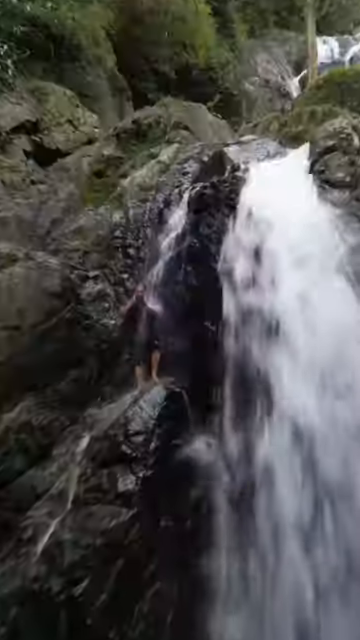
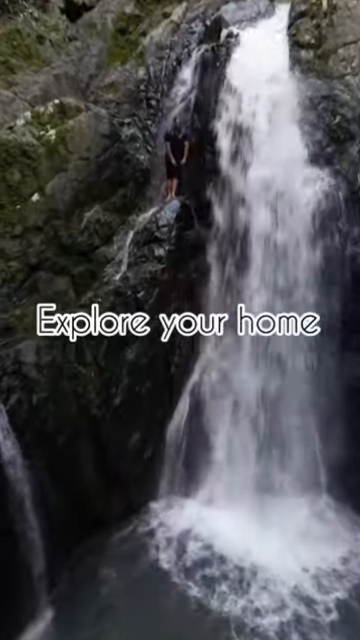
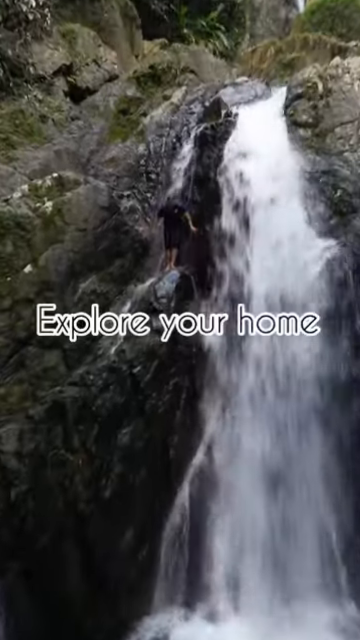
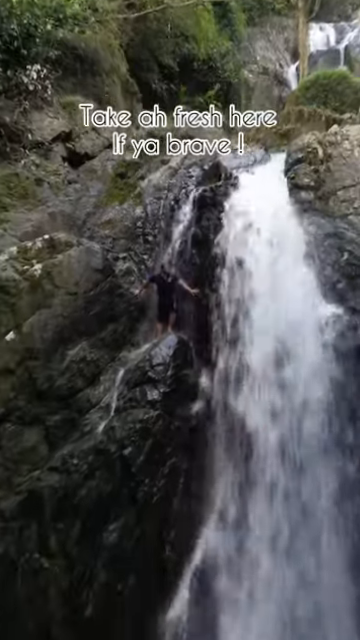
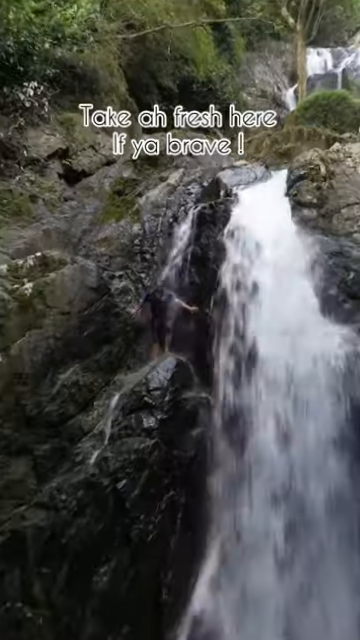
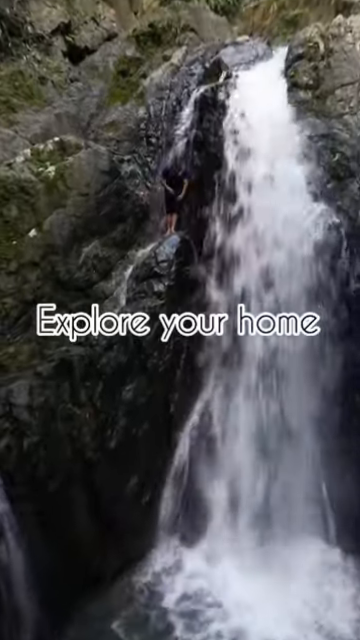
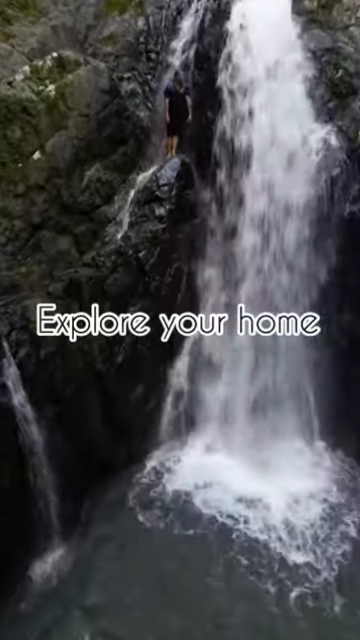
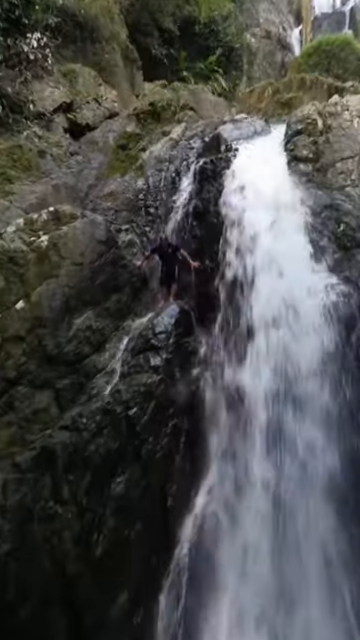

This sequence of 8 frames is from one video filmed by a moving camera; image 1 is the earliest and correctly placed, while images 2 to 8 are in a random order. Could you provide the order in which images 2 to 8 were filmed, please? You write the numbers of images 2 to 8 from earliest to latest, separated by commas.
5, 4, 8, 3, 6, 2, 7
